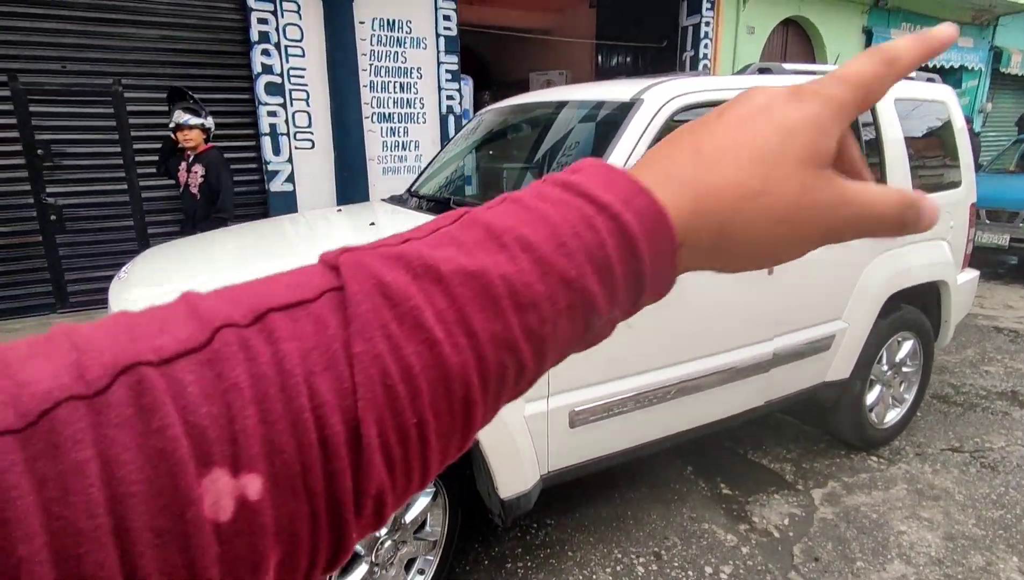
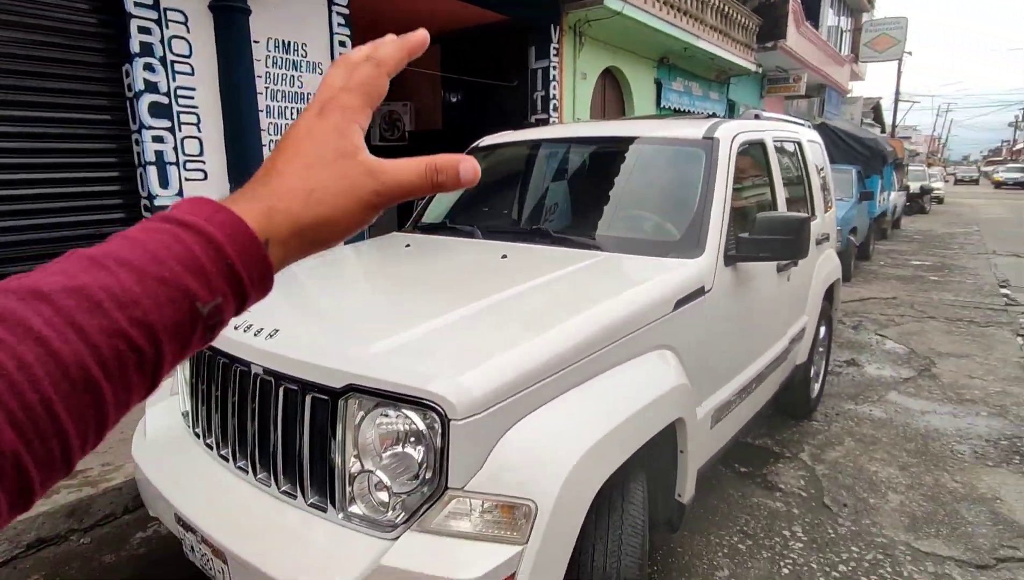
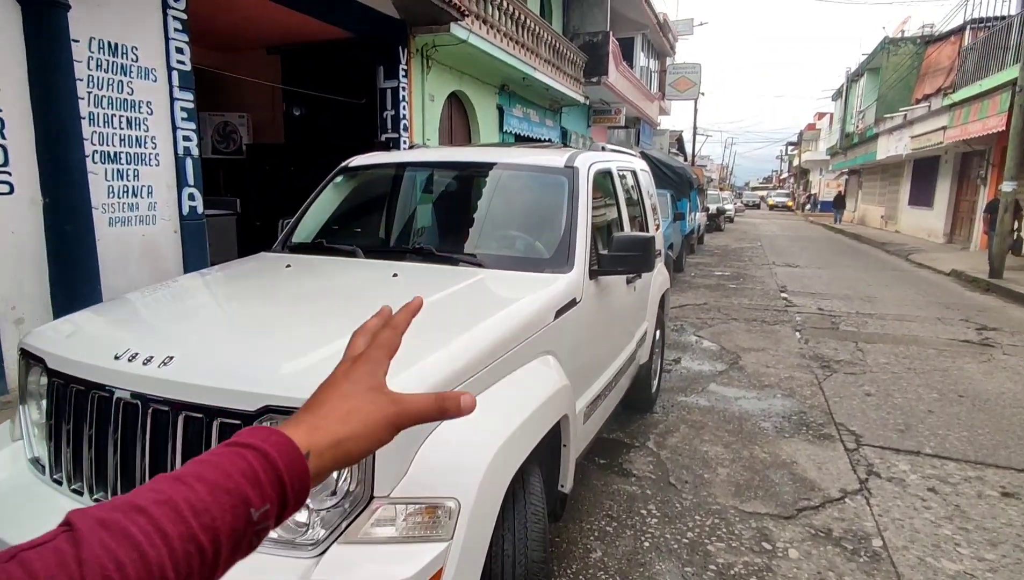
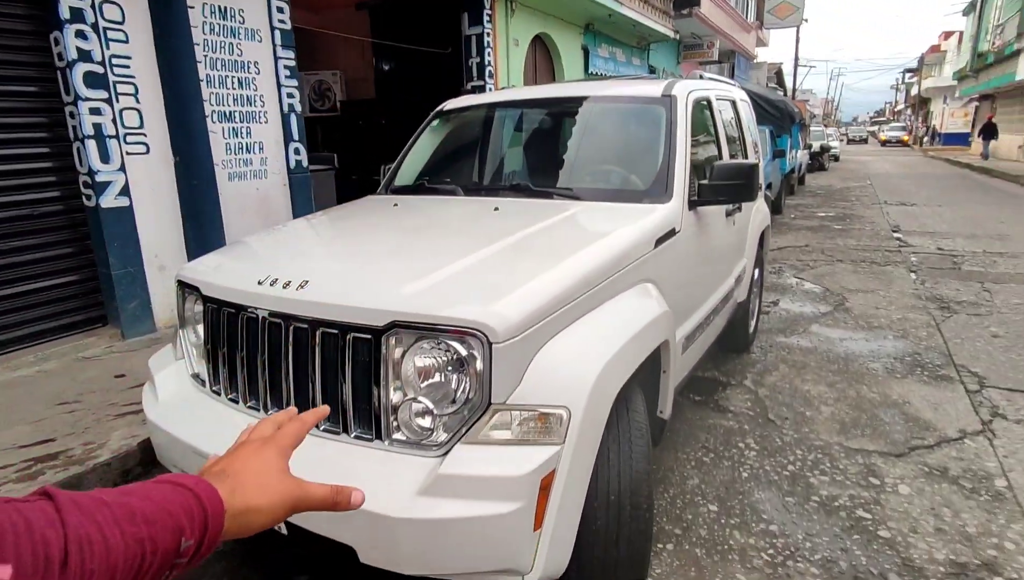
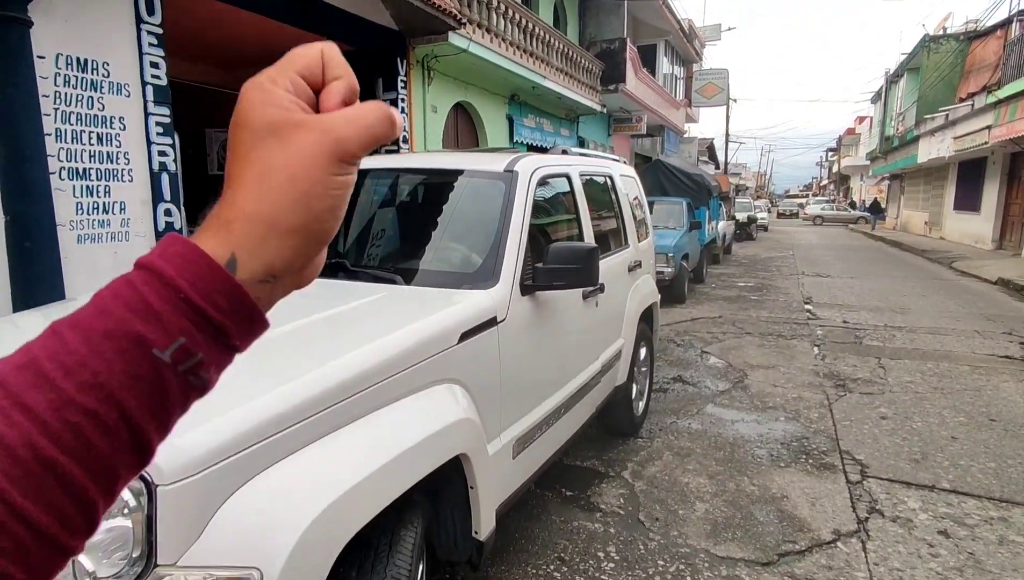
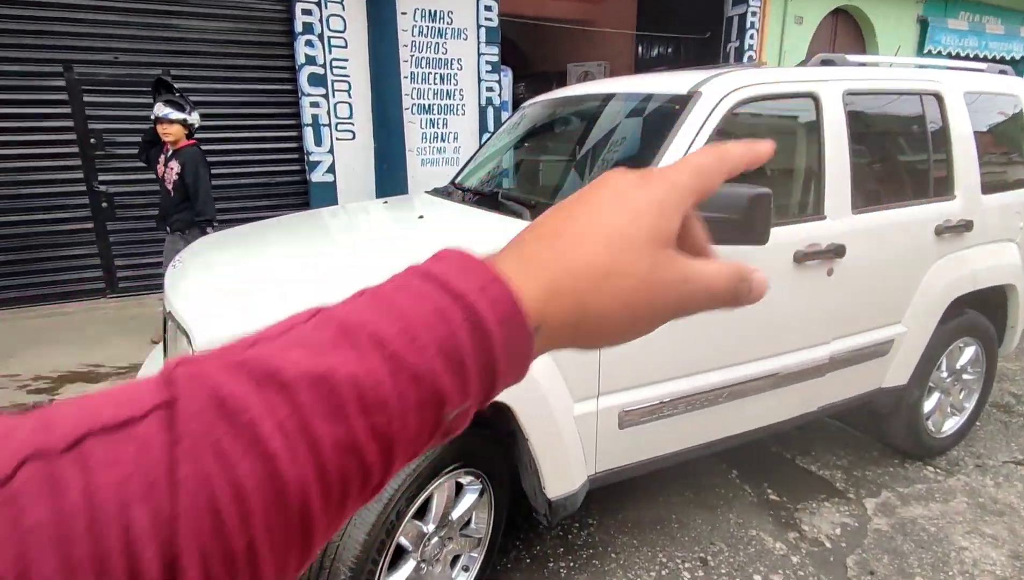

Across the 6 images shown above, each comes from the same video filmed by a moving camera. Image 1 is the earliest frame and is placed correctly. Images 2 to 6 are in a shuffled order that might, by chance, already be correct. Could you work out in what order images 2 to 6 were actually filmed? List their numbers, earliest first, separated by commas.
6, 2, 4, 3, 5
